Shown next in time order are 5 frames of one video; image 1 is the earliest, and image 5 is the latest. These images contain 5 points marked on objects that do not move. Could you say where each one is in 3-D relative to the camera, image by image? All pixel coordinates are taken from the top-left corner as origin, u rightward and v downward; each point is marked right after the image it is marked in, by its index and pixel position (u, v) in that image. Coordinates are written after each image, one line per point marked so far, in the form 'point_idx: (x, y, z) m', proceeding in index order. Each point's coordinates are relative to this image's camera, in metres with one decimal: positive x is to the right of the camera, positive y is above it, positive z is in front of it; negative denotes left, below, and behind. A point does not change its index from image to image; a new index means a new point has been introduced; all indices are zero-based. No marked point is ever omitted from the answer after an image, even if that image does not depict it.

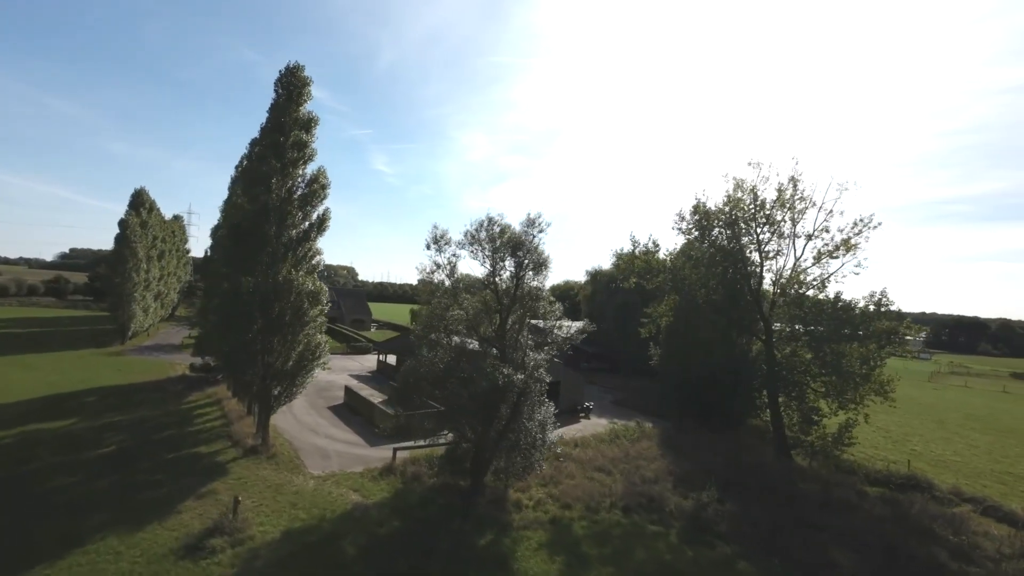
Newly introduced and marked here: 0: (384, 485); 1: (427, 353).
0: (-4.6, -7.3, +19.9) m
1: (-2.9, -2.8, +19.9) m
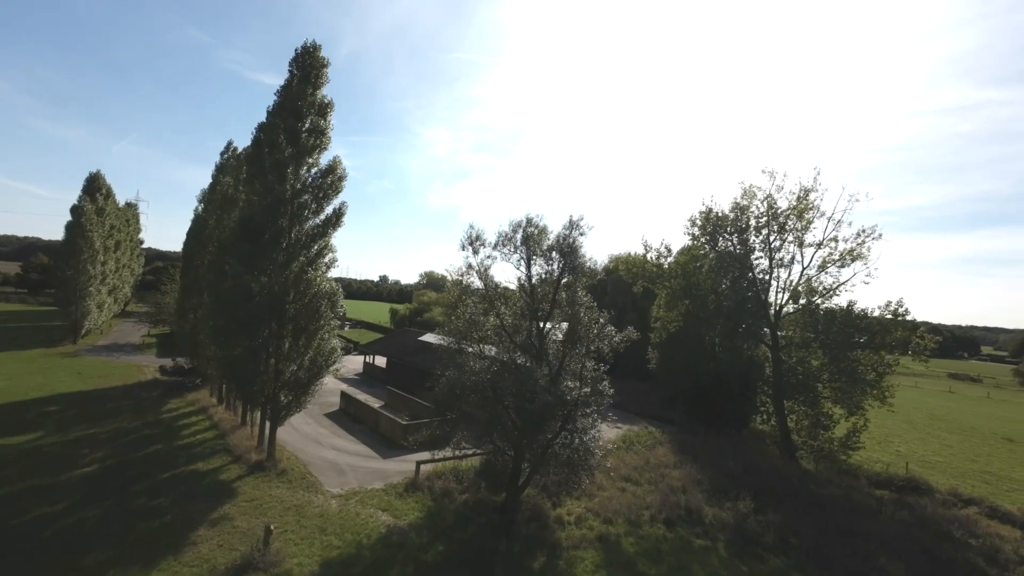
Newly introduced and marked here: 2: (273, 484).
0: (-3.3, -7.4, +18.5) m
1: (-1.5, -3.0, +18.7) m
2: (-8.4, -6.9, +18.8) m
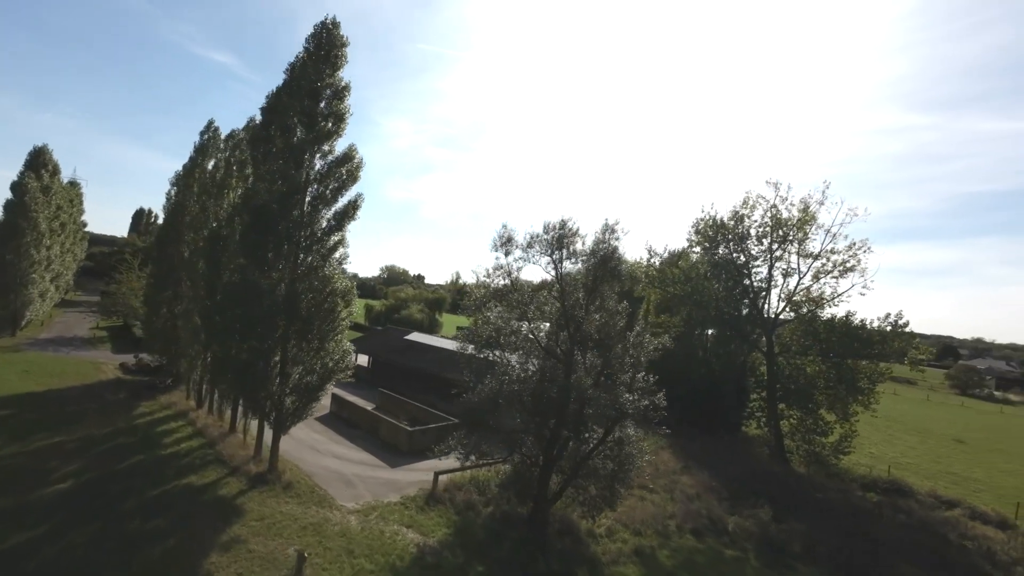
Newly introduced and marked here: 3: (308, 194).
0: (-2.4, -7.5, +17.5) m
1: (-0.5, -3.1, +17.8) m
2: (-7.4, -6.8, +17.2) m
3: (-7.2, +3.3, +18.7) m
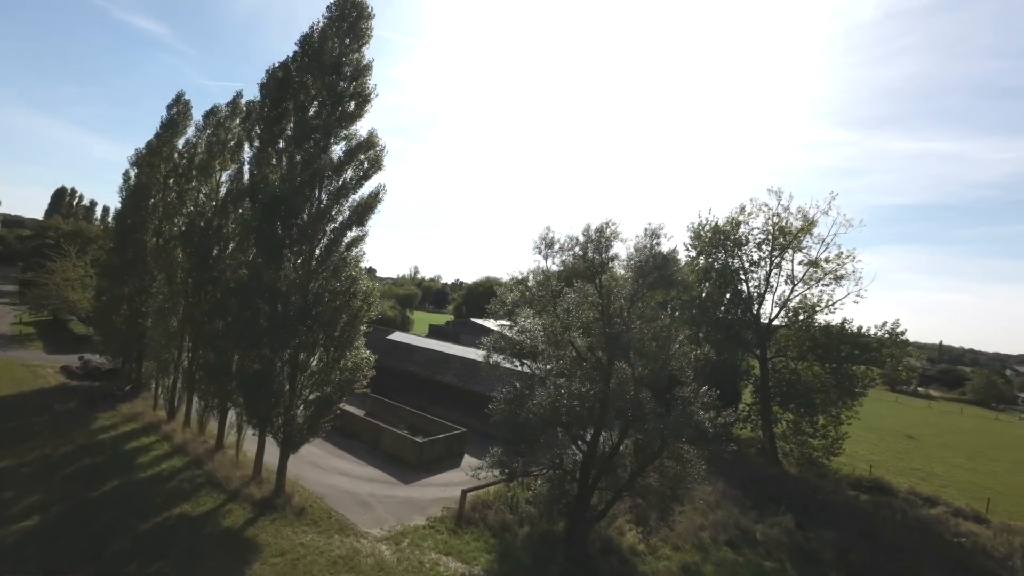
0: (-1.1, -7.6, +16.0) m
1: (+0.8, -3.2, +16.5) m
2: (-6.1, -6.8, +15.2) m
3: (-5.8, +3.3, +16.5) m
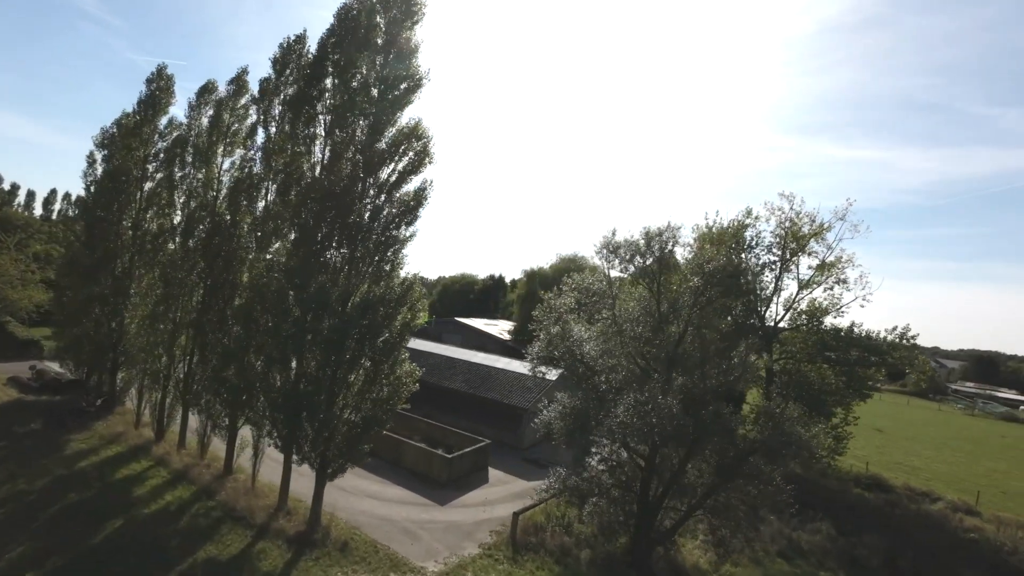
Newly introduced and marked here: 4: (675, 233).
0: (+0.8, -7.7, +14.7) m
1: (+2.6, -3.4, +15.3) m
2: (-4.1, -6.9, +13.3) m
3: (-3.9, +3.2, +14.5) m
4: (+5.2, +1.8, +16.8) m
